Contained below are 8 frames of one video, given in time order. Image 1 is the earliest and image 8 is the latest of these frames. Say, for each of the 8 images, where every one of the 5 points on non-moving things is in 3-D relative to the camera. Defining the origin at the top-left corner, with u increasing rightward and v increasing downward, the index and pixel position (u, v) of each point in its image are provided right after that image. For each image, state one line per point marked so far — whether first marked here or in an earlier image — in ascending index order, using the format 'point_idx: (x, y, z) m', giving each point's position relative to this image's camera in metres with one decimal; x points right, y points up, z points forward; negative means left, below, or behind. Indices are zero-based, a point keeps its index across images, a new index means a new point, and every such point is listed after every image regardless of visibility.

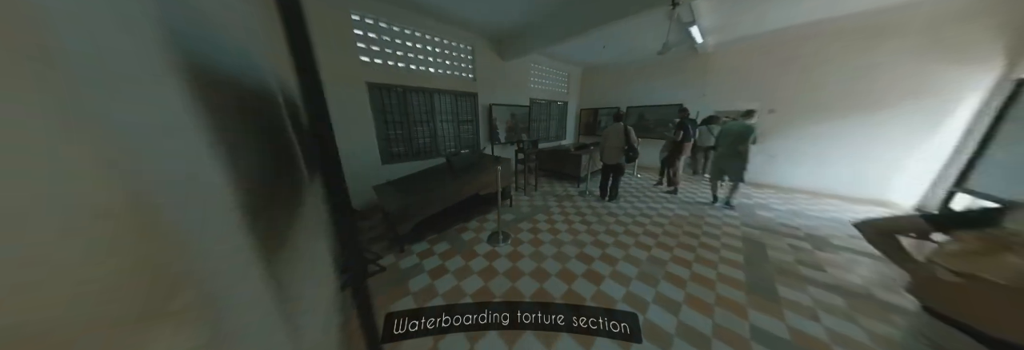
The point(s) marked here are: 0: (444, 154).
0: (-1.2, +0.4, +3.3) m
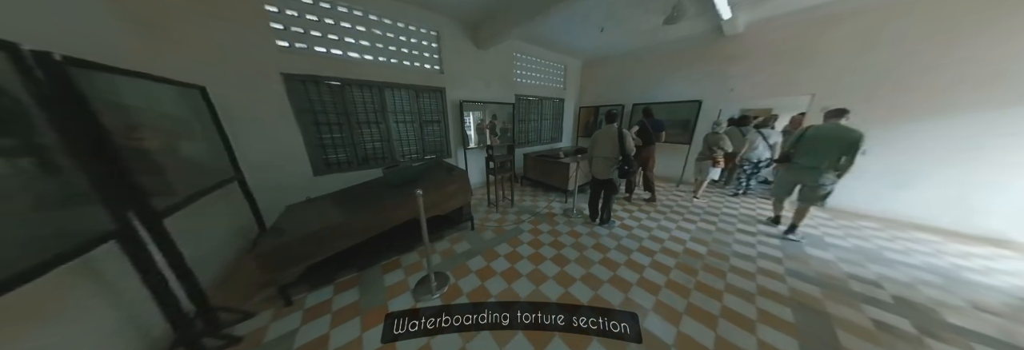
0: (-1.6, +0.2, +2.8) m
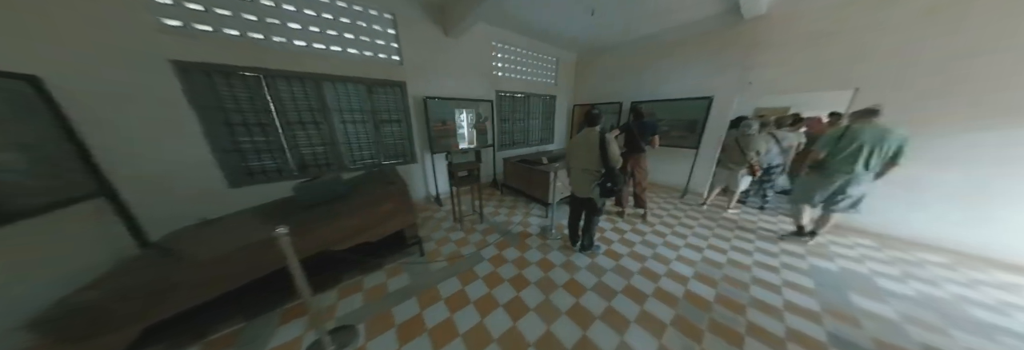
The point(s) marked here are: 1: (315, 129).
0: (-1.9, +0.1, +2.4) m
1: (-2.1, +0.5, +2.1) m
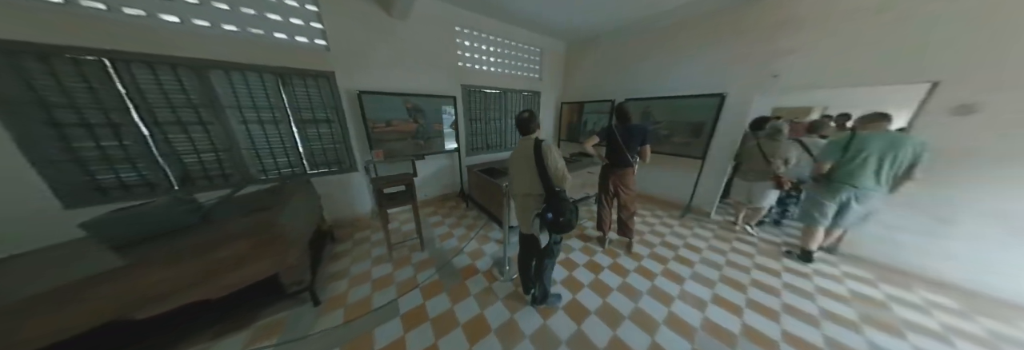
0: (-2.4, 0.0, +1.9) m
1: (-2.6, +0.4, +1.6) m
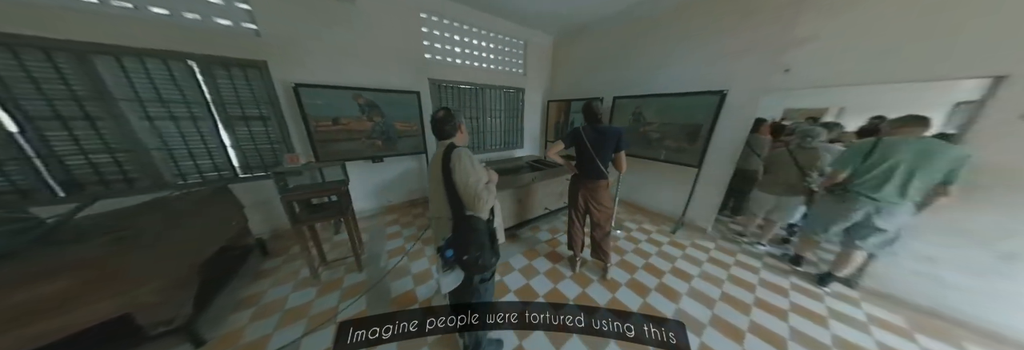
0: (-2.8, -0.1, +1.6) m
1: (-3.0, +0.3, +1.4) m
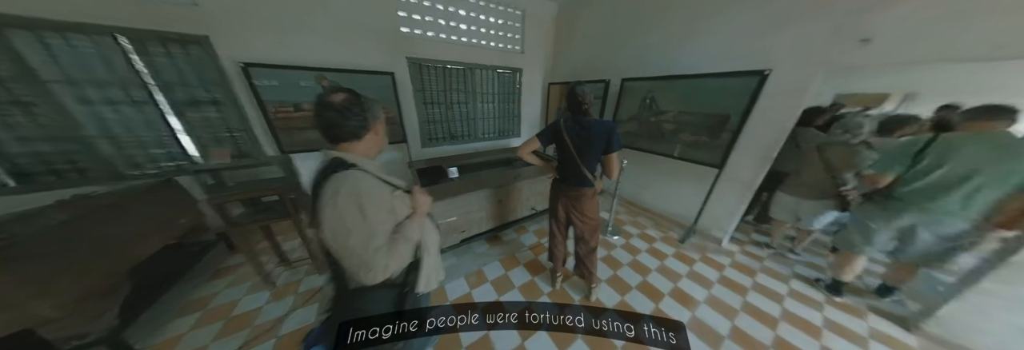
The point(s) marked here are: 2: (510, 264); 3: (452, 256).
0: (-3.0, 0.0, +1.5) m
1: (-3.2, +0.4, +1.3) m
2: (0.0, -0.8, +1.6) m
3: (-0.5, -0.7, +1.7) m
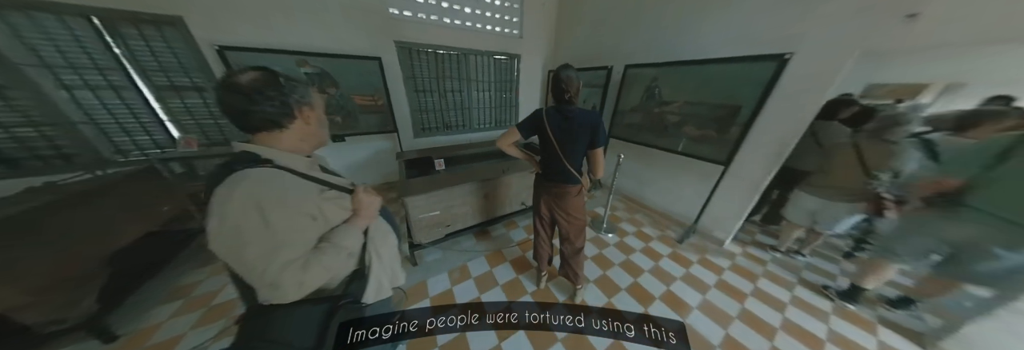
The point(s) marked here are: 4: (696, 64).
0: (-3.1, +0.1, +1.5) m
1: (-3.3, +0.5, +1.3) m
2: (-0.1, -0.7, +1.6) m
3: (-0.6, -0.6, +1.7) m
4: (+1.6, +1.0, +1.7) m
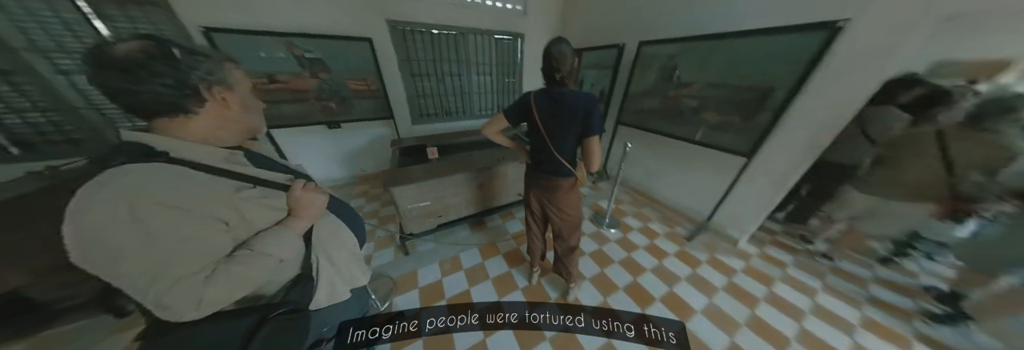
0: (-3.2, +0.2, +1.6) m
1: (-3.4, +0.6, +1.3) m
2: (-0.2, -0.6, +1.5) m
3: (-0.7, -0.6, +1.6) m
4: (+1.6, +1.0, +1.4) m
